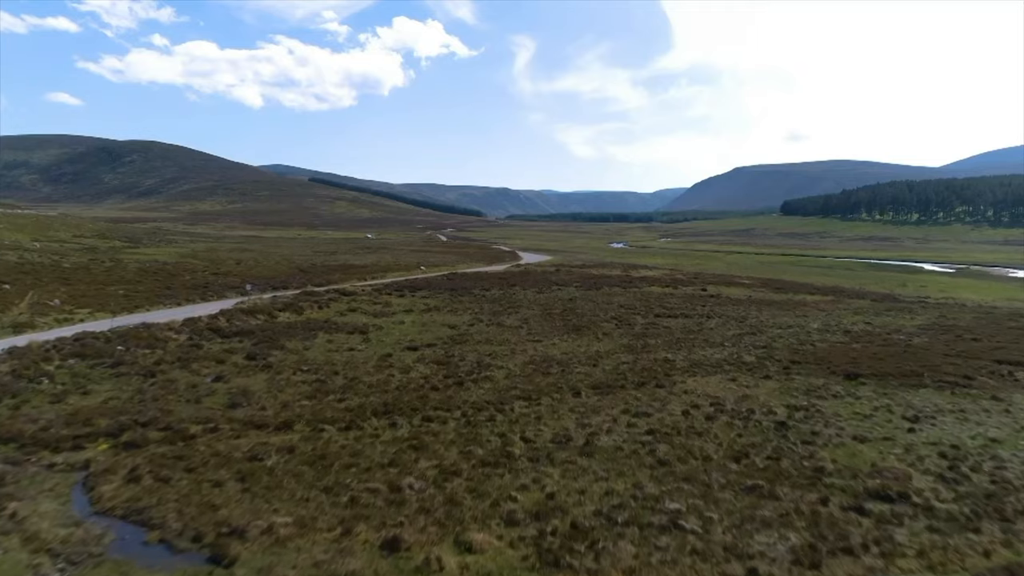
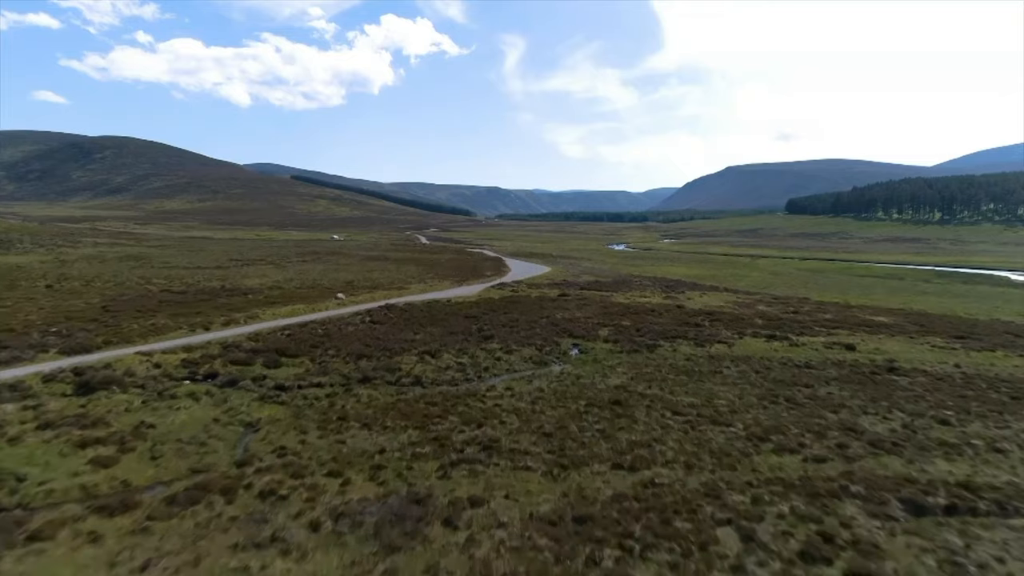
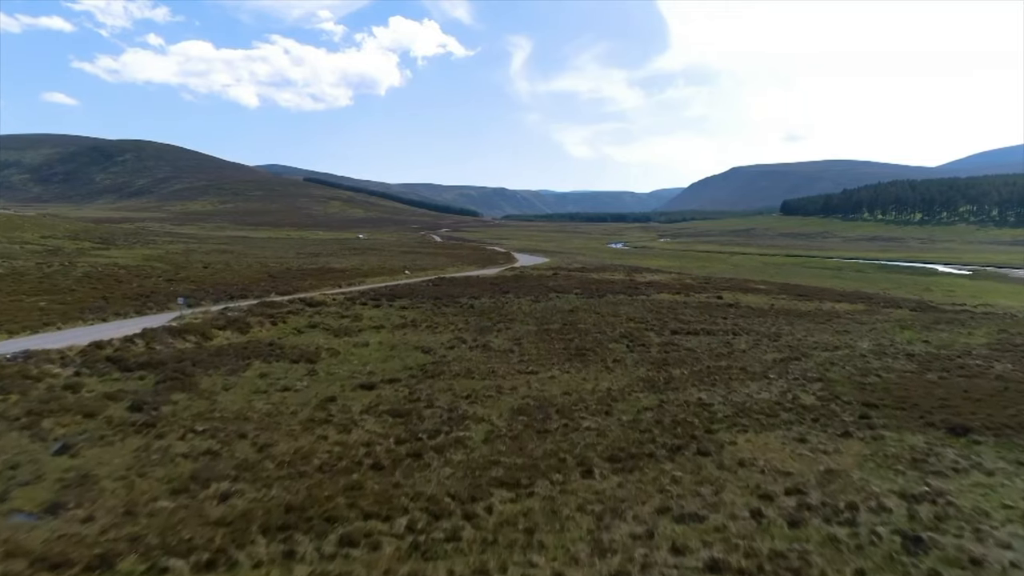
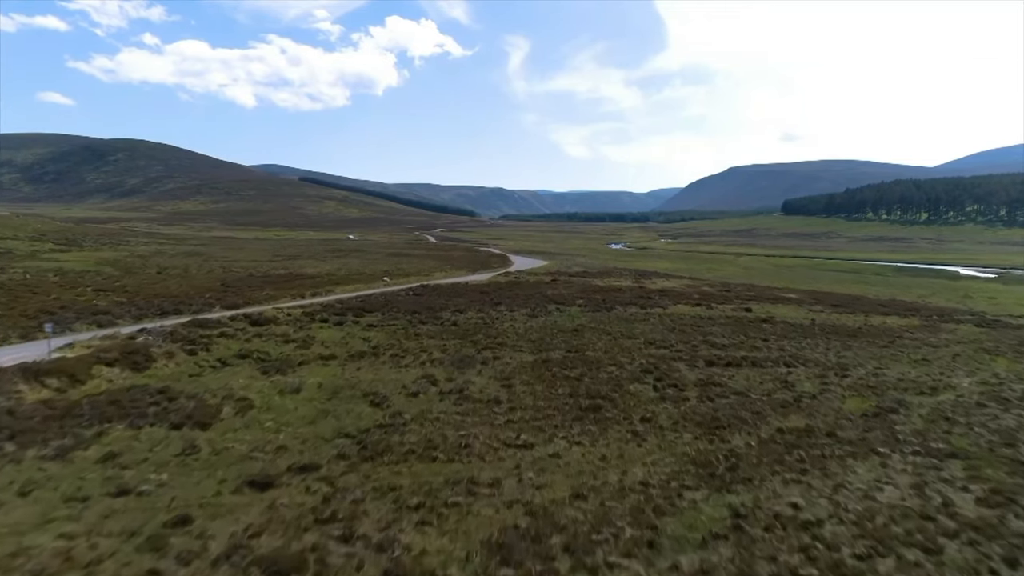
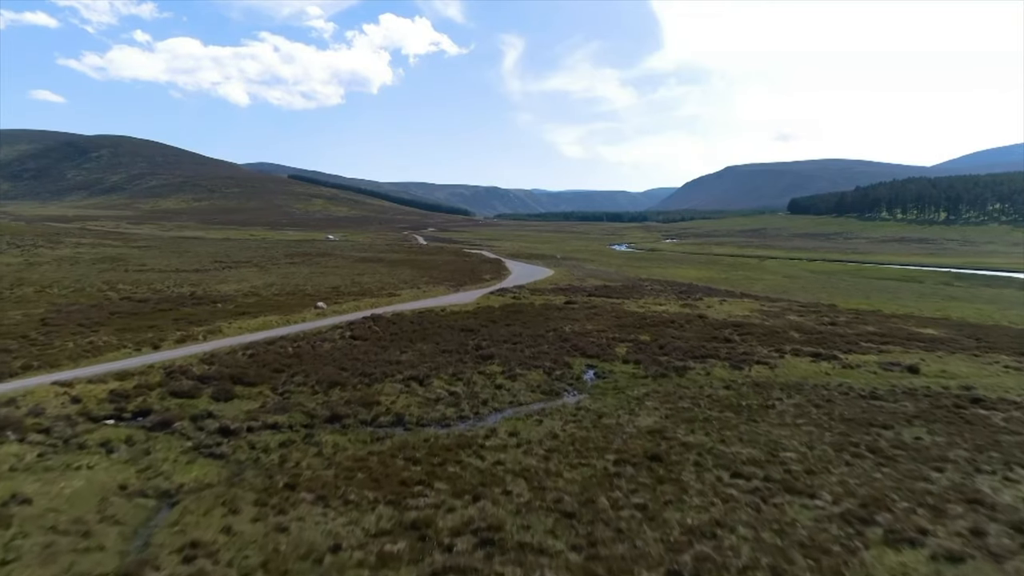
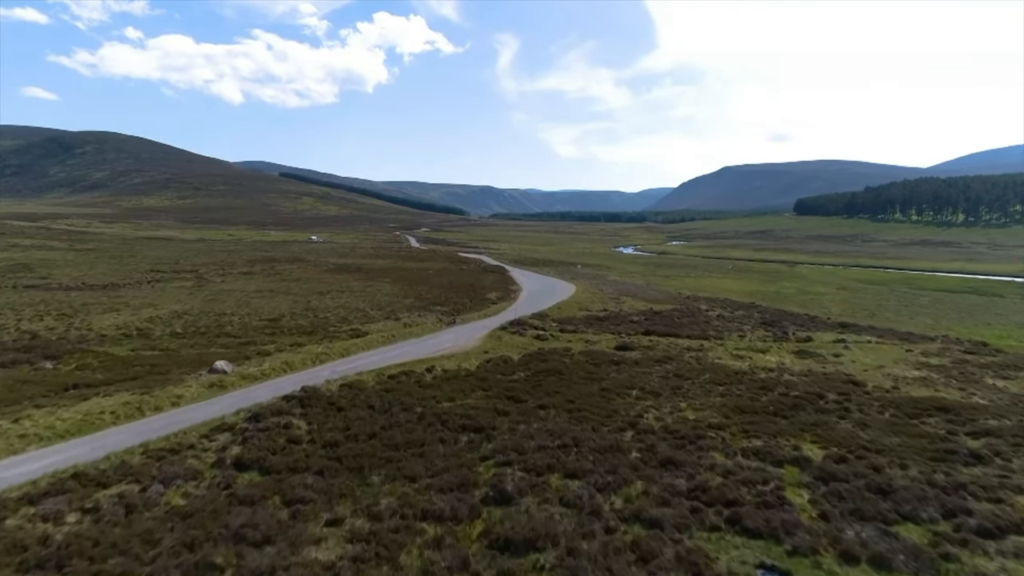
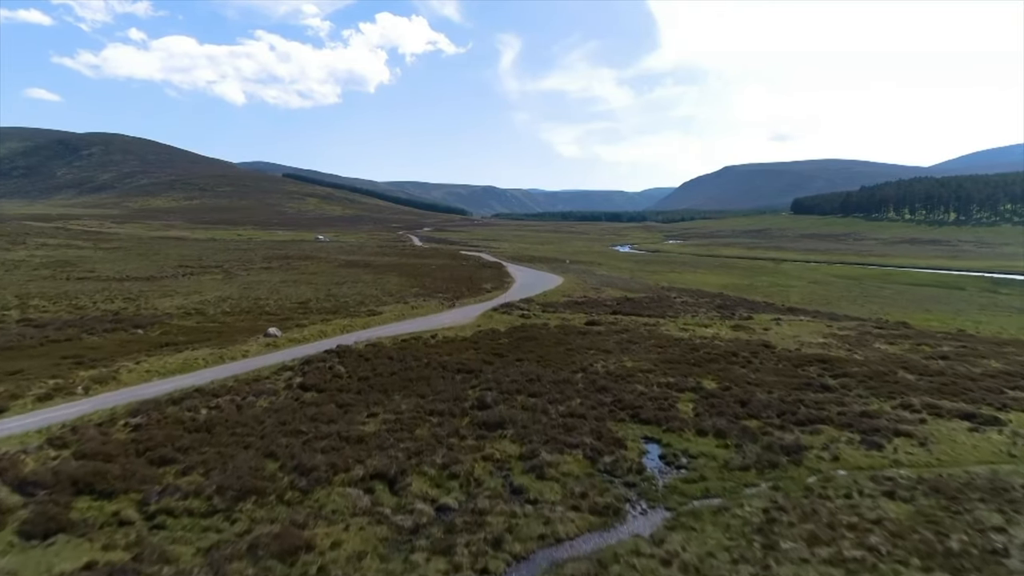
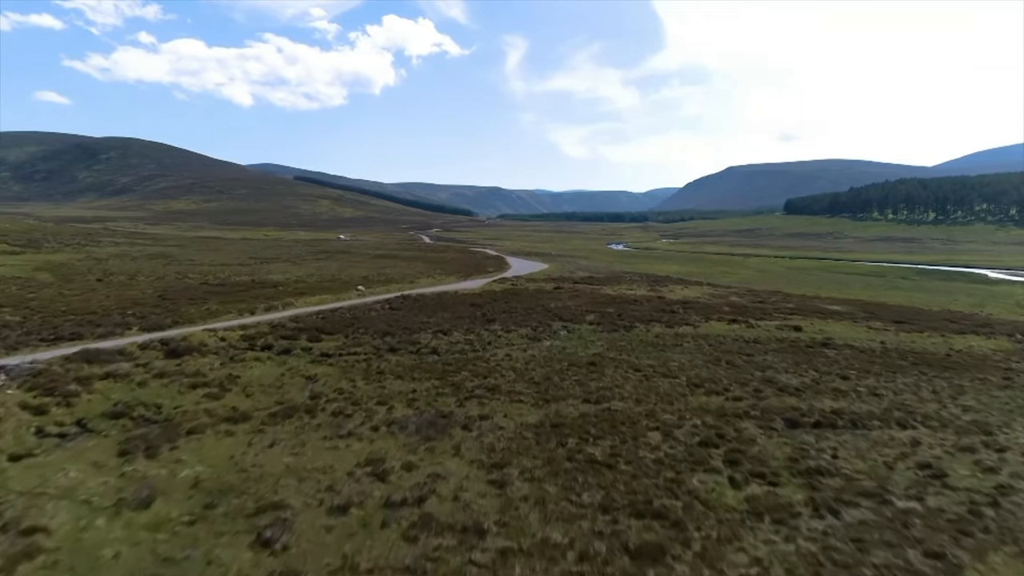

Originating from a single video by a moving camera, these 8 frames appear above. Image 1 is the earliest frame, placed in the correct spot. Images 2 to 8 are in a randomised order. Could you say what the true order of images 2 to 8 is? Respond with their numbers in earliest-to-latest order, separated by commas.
3, 4, 8, 2, 5, 7, 6
